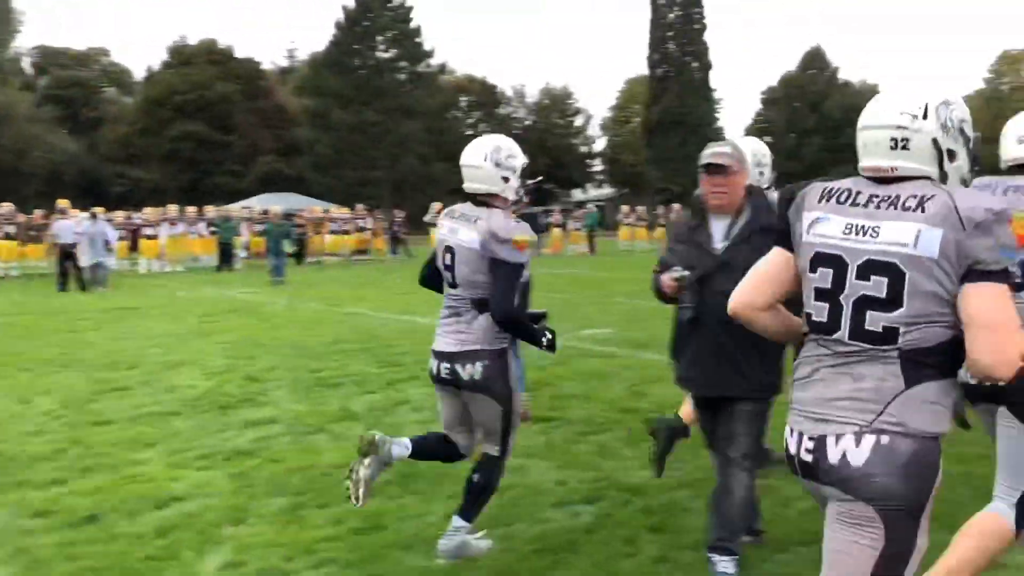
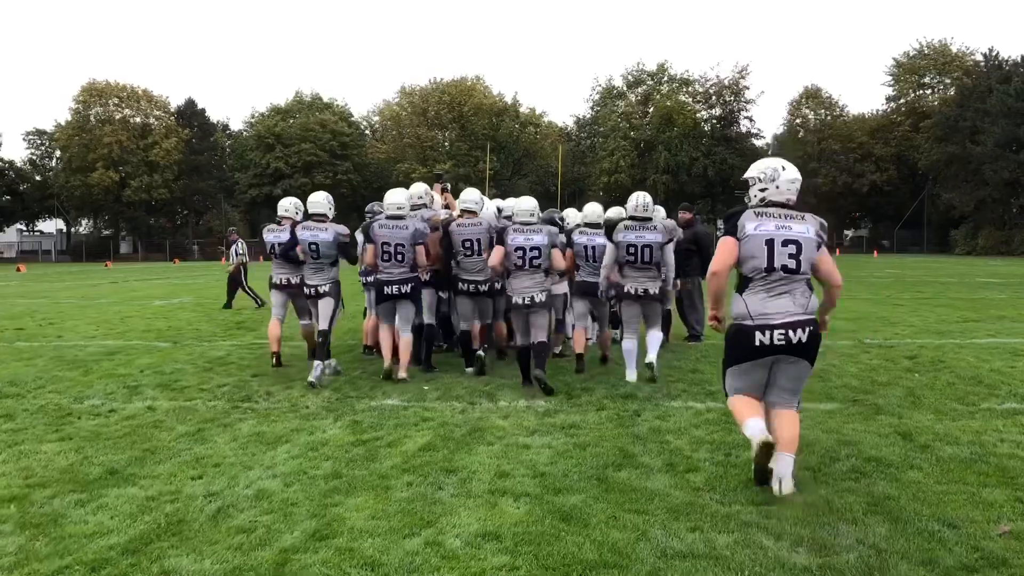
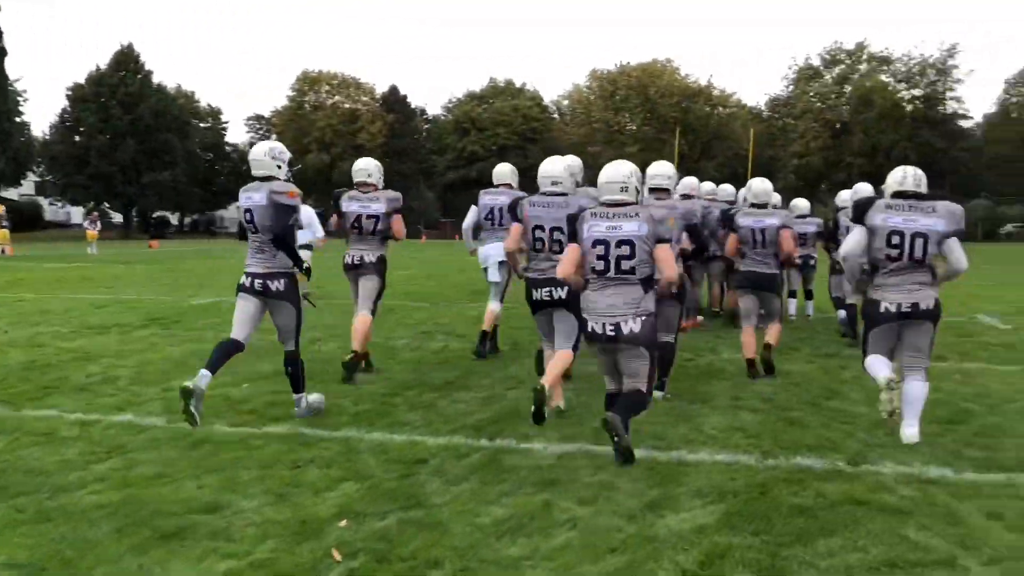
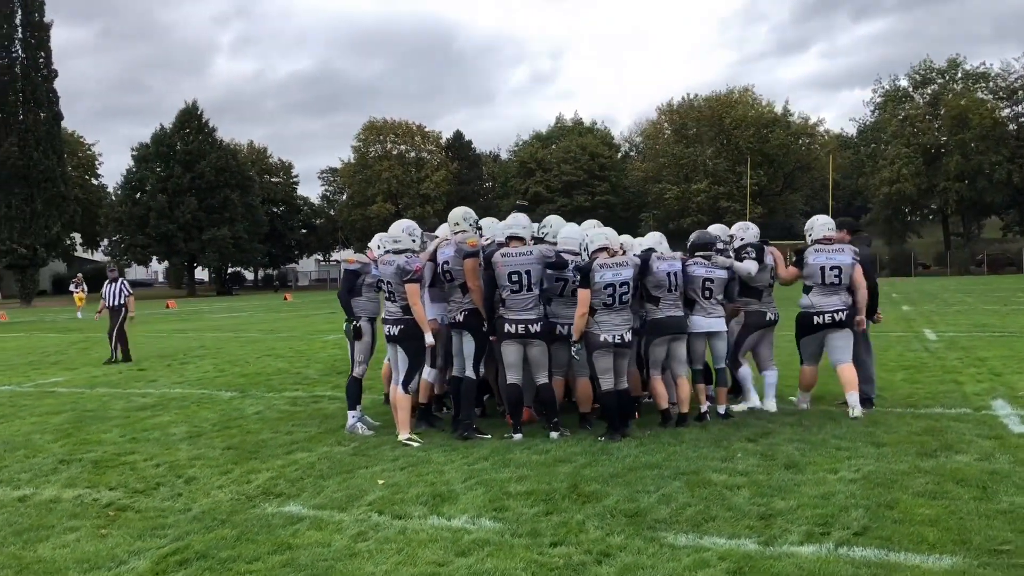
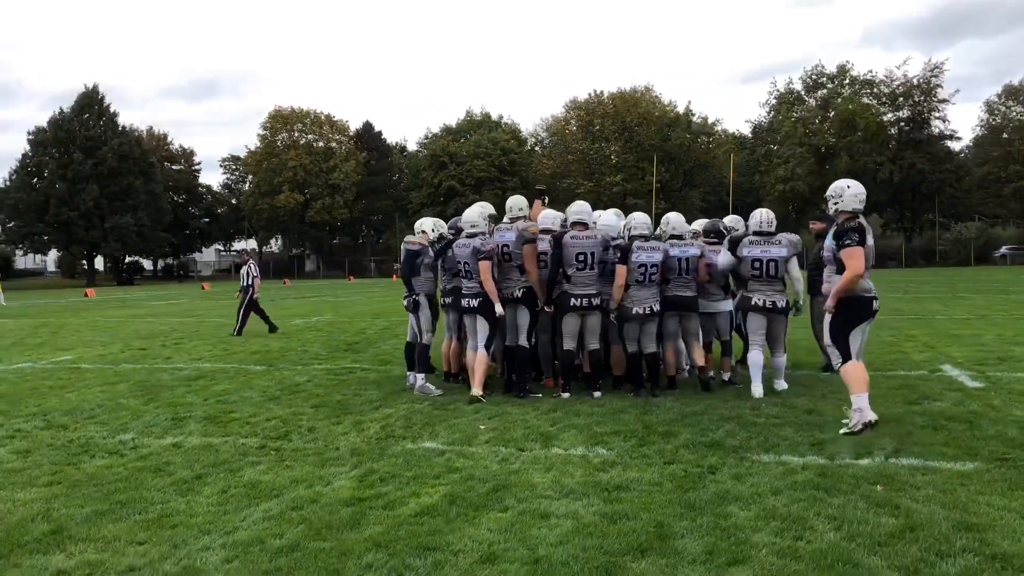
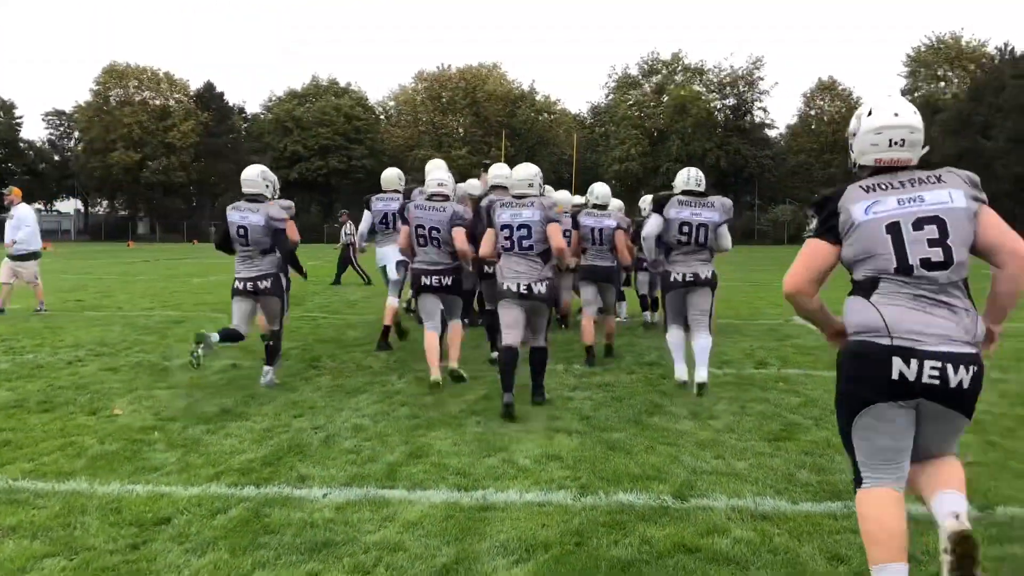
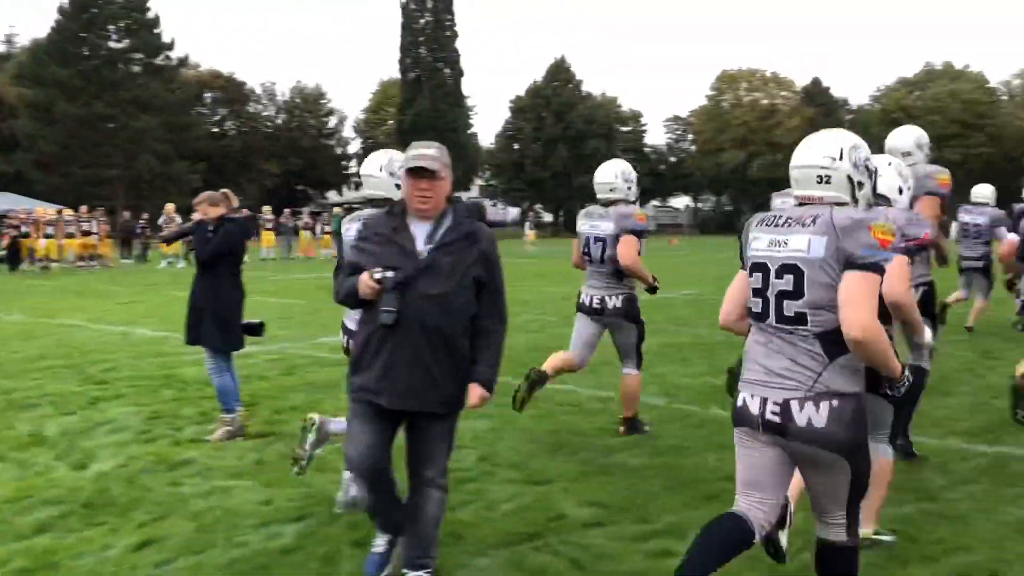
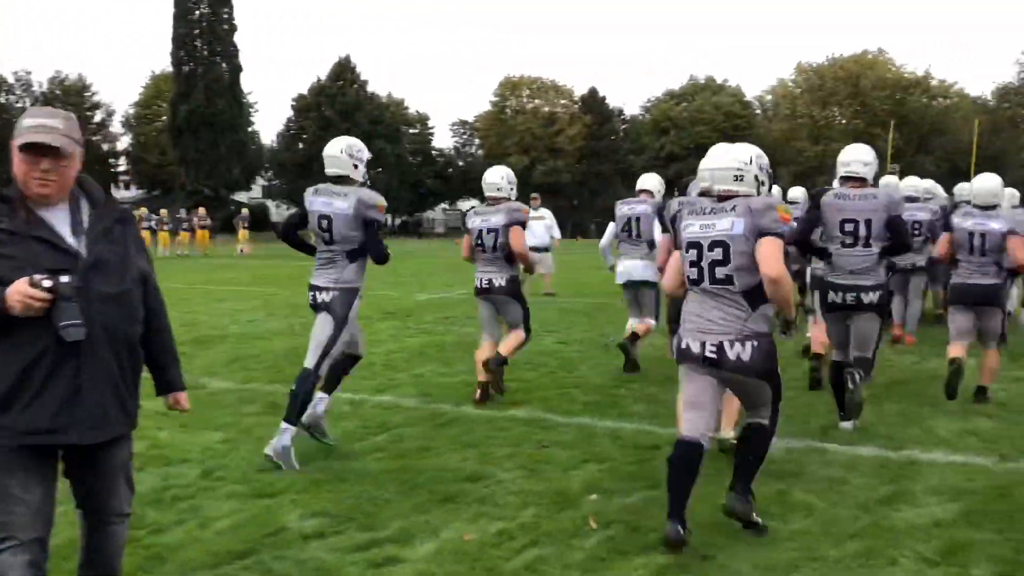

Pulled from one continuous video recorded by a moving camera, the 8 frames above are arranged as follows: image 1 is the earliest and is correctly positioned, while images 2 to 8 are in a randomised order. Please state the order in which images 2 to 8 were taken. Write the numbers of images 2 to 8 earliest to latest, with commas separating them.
7, 8, 3, 6, 2, 5, 4
